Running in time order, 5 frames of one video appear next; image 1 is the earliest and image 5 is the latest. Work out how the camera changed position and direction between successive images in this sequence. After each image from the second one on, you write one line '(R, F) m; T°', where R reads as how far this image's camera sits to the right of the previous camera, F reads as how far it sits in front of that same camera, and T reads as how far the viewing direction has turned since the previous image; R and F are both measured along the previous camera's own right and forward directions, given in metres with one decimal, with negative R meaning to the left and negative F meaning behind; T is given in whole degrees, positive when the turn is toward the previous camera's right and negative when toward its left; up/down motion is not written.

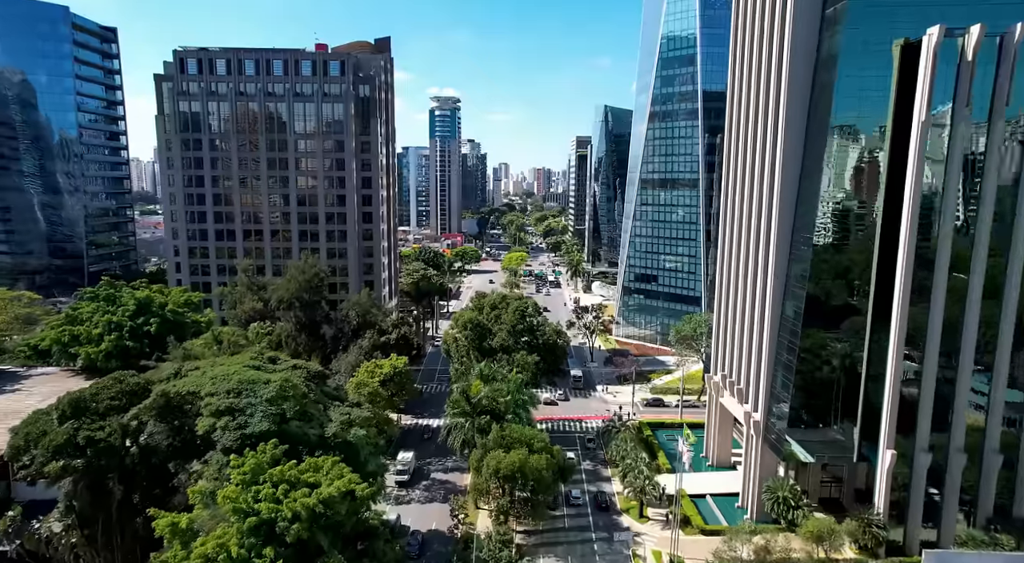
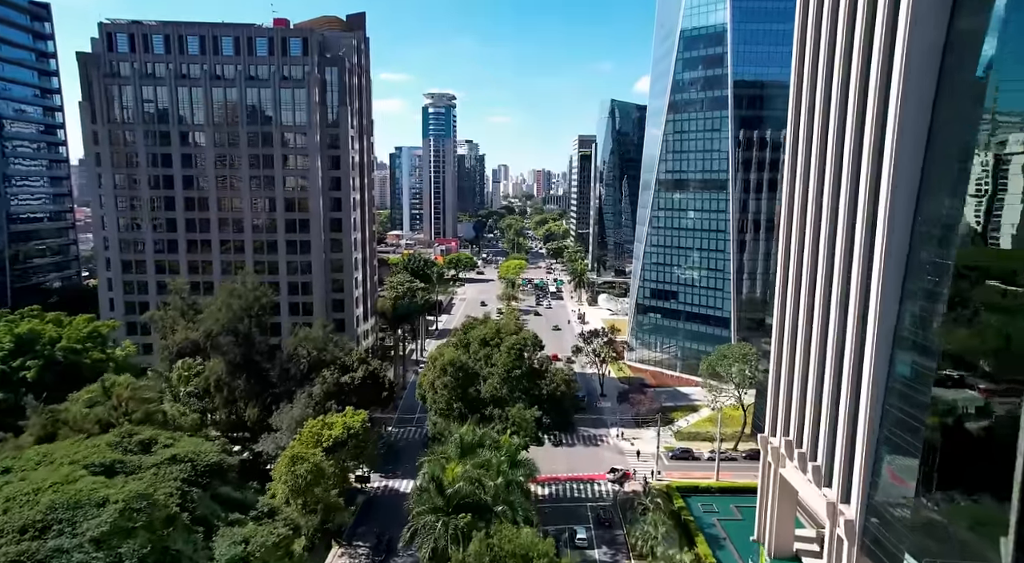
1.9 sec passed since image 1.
(+0.4, +13.4) m; 0°
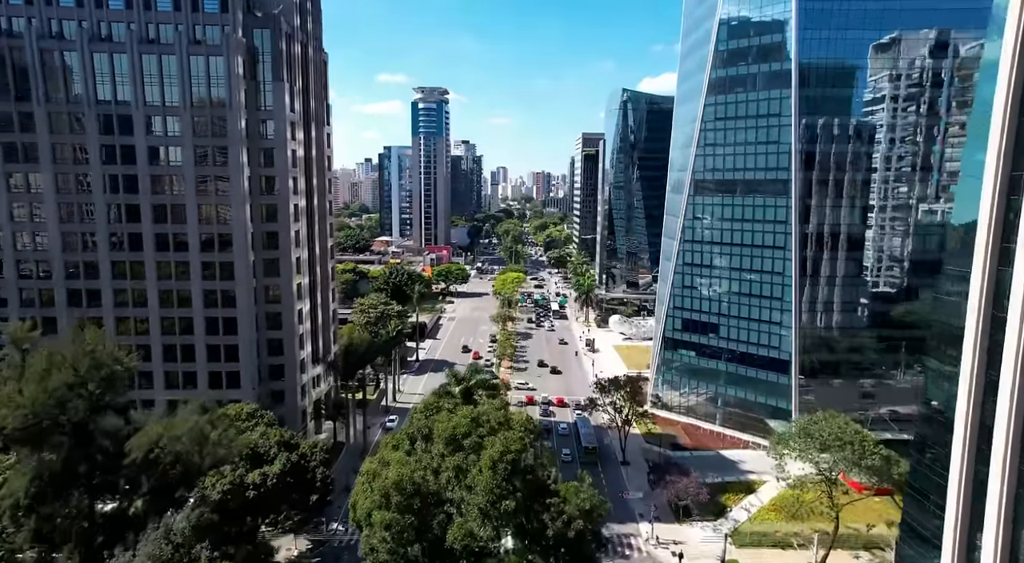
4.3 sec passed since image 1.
(+0.5, +18.2) m; 0°
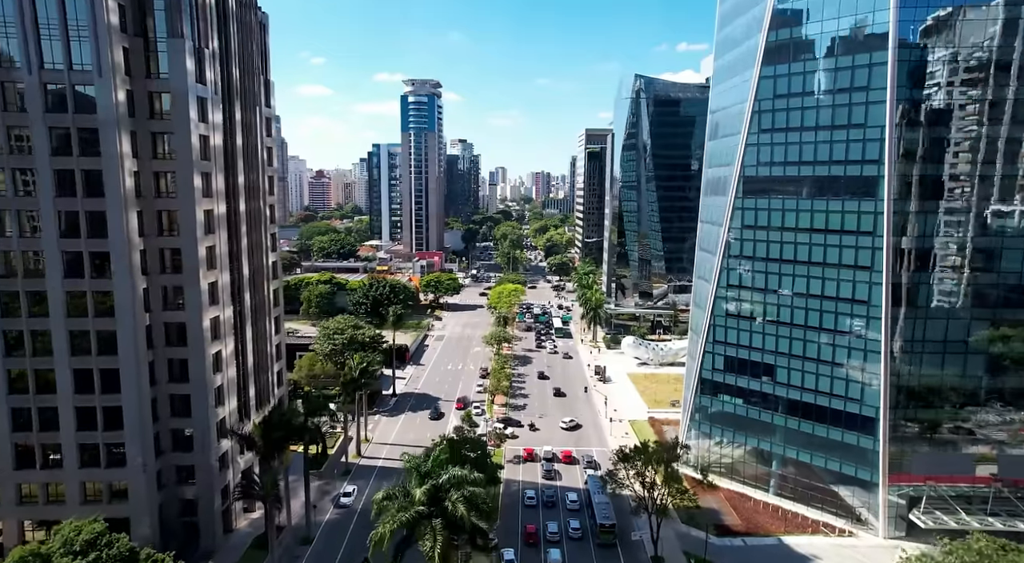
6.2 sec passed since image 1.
(+0.4, +15.2) m; 0°
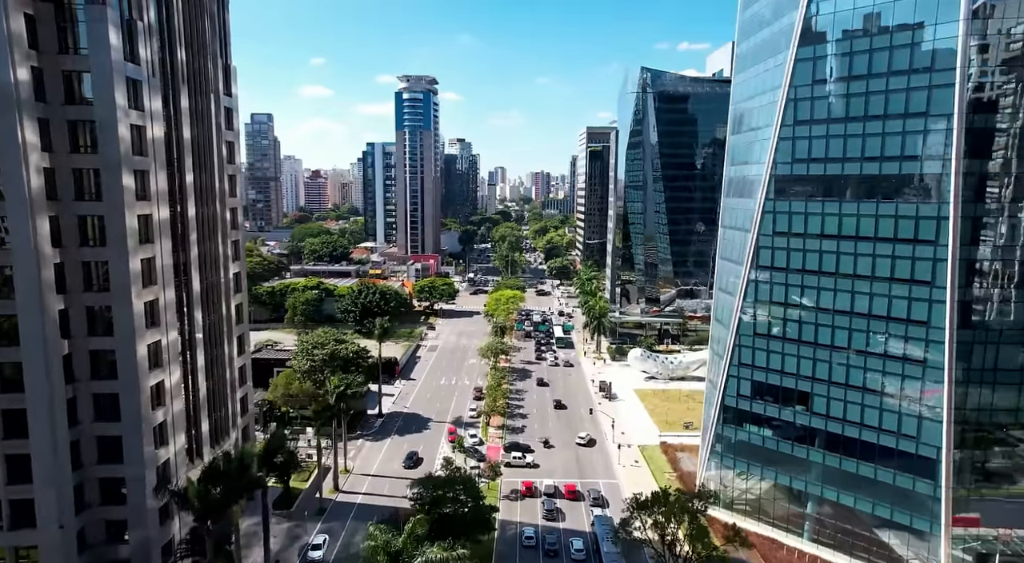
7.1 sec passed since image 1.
(+0.2, +6.8) m; 0°
